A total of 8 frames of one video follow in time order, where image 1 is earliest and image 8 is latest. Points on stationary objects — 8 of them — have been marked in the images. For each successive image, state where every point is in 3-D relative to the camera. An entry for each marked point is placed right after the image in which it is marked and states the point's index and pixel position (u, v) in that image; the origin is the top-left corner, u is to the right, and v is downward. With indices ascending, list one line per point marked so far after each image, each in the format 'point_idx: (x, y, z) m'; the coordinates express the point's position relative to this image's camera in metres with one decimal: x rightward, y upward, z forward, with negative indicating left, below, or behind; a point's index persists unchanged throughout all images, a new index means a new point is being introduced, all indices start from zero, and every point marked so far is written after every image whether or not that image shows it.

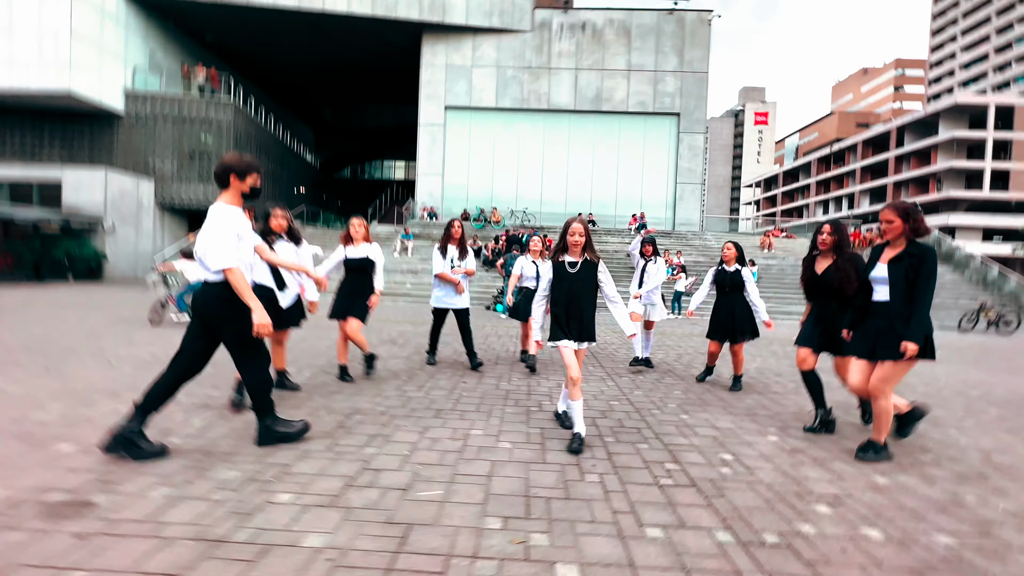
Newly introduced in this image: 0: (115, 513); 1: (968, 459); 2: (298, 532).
0: (-2.3, -1.3, +2.6) m
1: (+4.0, -1.5, +4.0) m
2: (-1.2, -1.3, +2.5) m
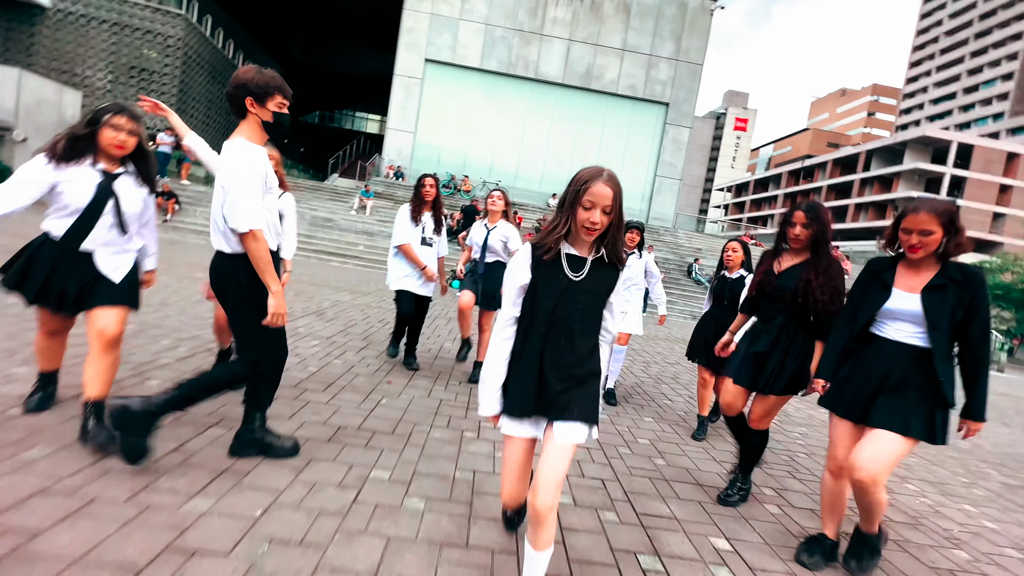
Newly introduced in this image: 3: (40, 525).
0: (-2.7, -1.0, +1.2) m
1: (+3.4, -1.9, +3.1) m
2: (-1.6, -1.2, +1.2) m
3: (-2.1, -1.1, +2.0) m
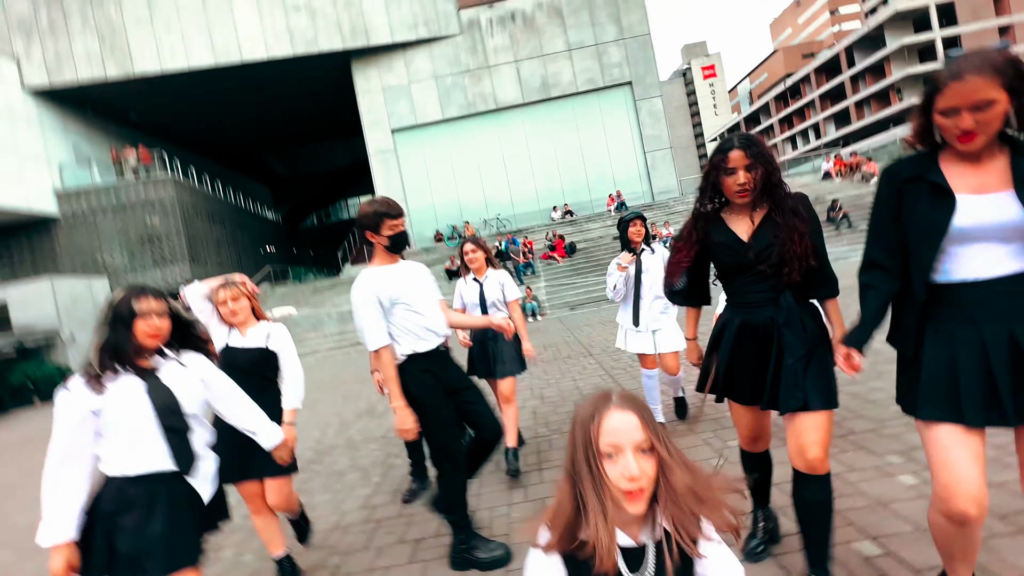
0: (-2.2, -2.2, +1.1) m
1: (+4.0, -0.9, +2.6) m
2: (-1.1, -2.0, +1.0) m
3: (-1.6, -2.0, +1.9) m
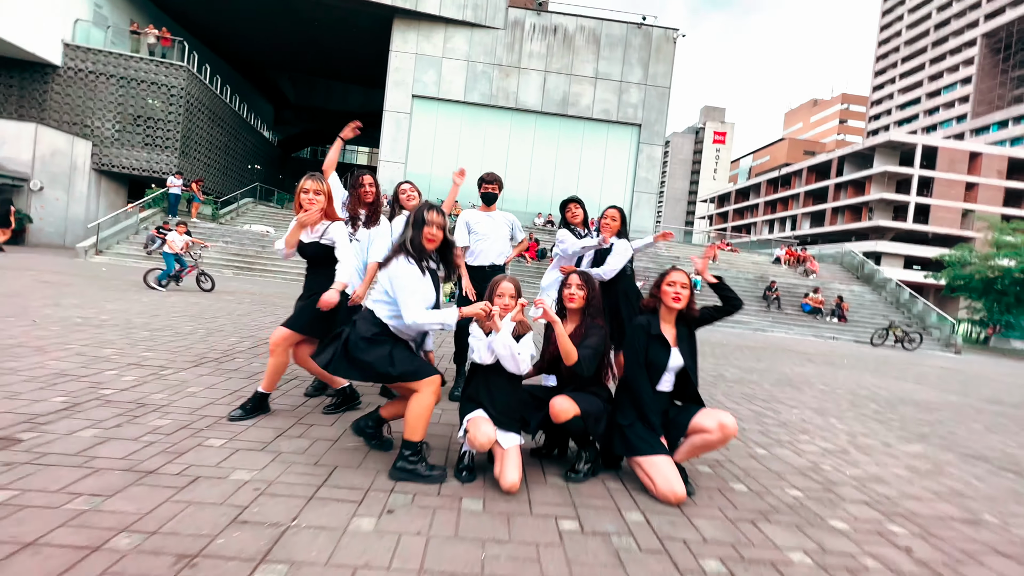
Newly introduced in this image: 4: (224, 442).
0: (-2.8, -0.9, +2.7) m
1: (+3.3, -1.6, +4.6) m
2: (-1.7, -1.1, +2.7) m
3: (-2.3, -1.0, +3.5) m
4: (-1.9, -1.0, +3.0) m
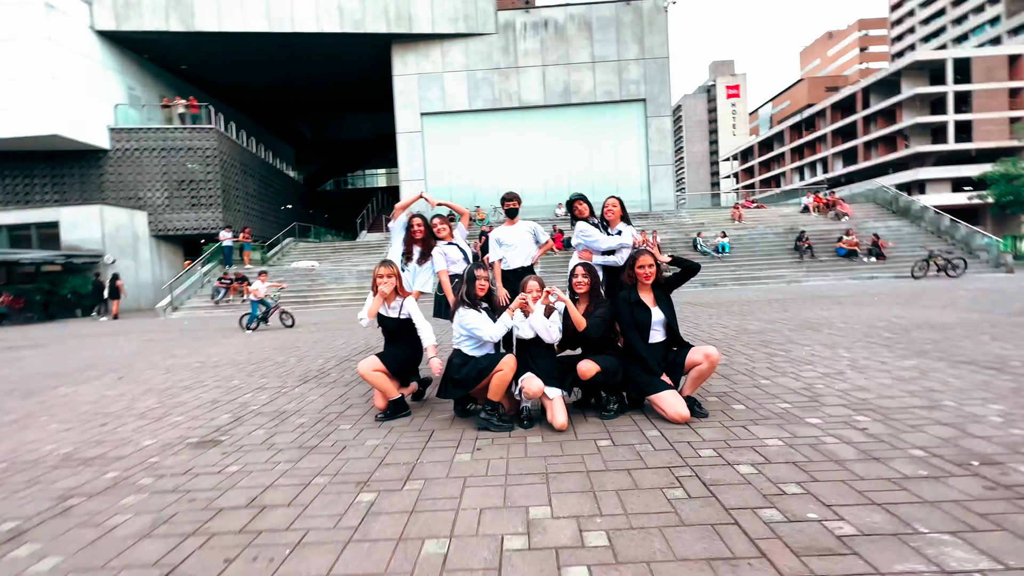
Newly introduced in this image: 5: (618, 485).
0: (-2.4, -1.3, +3.9) m
1: (+3.9, -0.9, +5.4) m
2: (-1.3, -1.3, +3.8) m
3: (-1.8, -1.3, +4.7) m
4: (-1.5, -1.3, +4.2) m
5: (+0.6, -1.2, +2.8) m
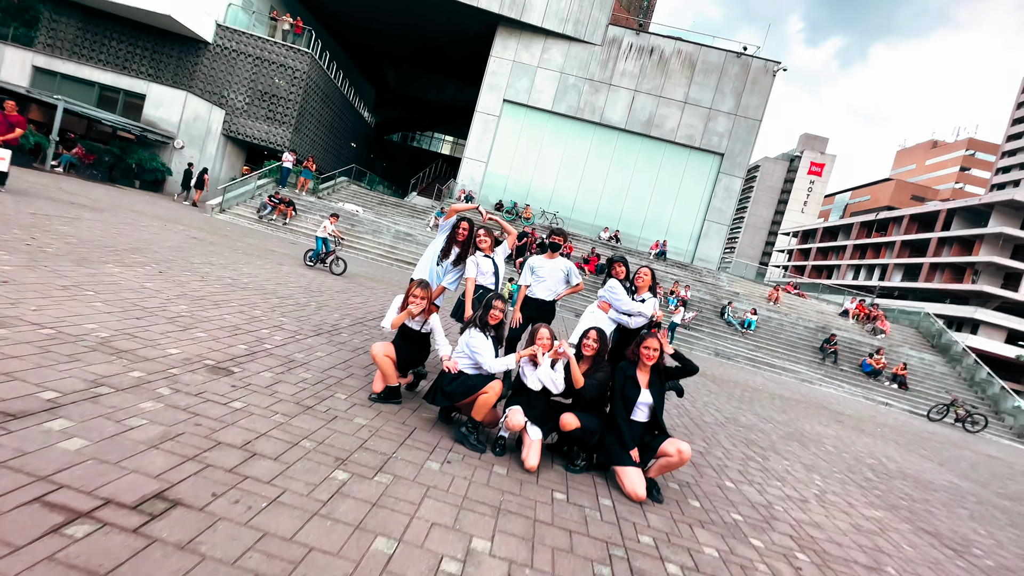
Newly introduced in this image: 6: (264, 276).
0: (-2.6, -0.9, +4.4) m
1: (+3.6, -2.5, +5.5) m
2: (-1.5, -1.2, +4.2) m
3: (-1.9, -1.0, +5.1) m
4: (-1.7, -1.1, +4.6) m
5: (+0.3, -1.7, +3.1) m
6: (-5.3, +0.2, +9.7) m
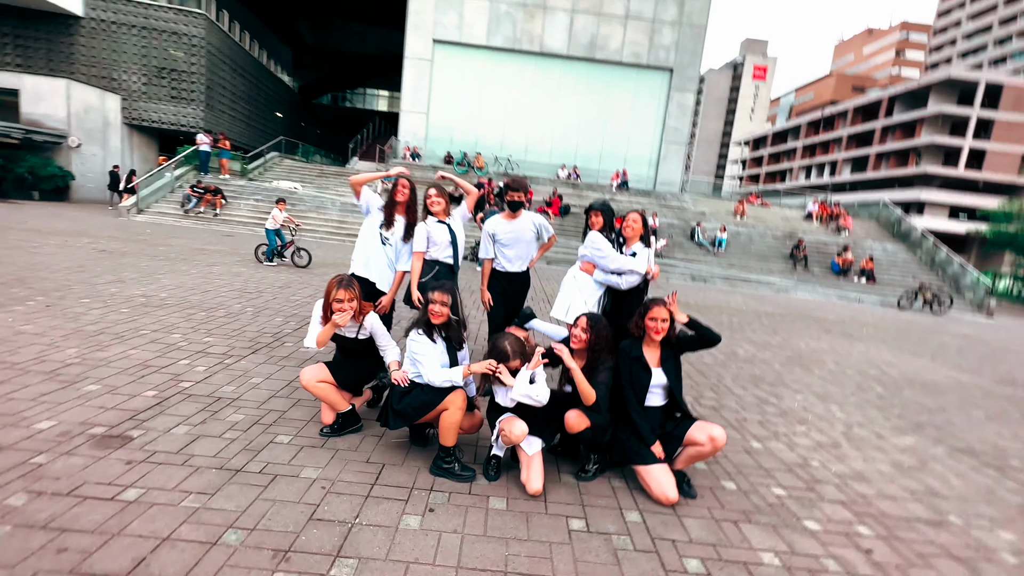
0: (-2.7, -1.2, +3.3) m
1: (+3.5, -1.6, +5.0) m
2: (-1.6, -1.3, +3.3) m
3: (-2.1, -1.1, +4.1) m
4: (-1.8, -1.2, +3.6) m
5: (+0.4, -1.7, +2.3) m
6: (-6.0, +0.1, +8.3) m
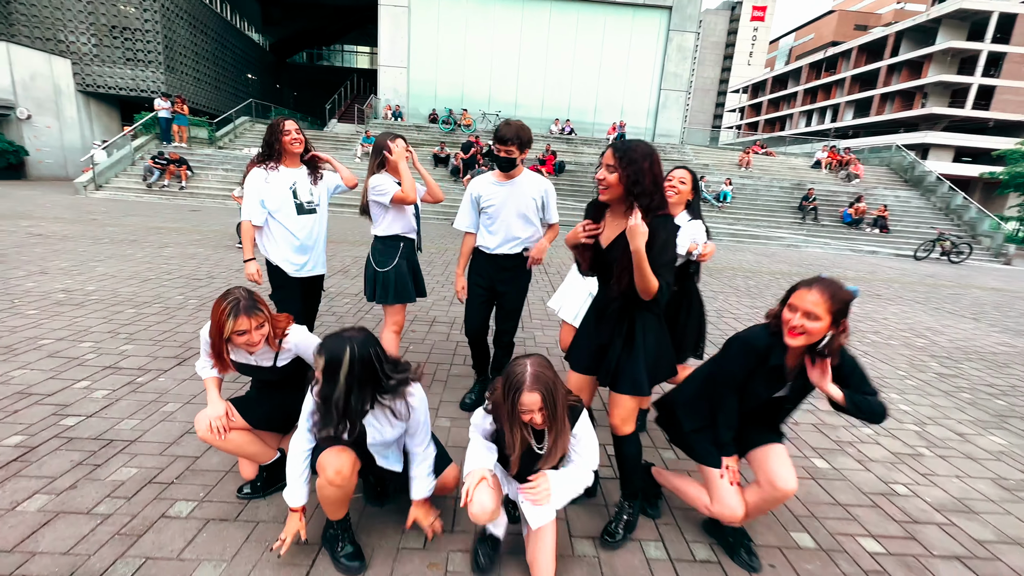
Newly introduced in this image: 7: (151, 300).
0: (-2.7, -1.3, +2.3) m
1: (+3.5, -1.3, +4.0) m
2: (-1.6, -1.4, +2.3) m
3: (-2.1, -1.1, +3.1) m
4: (-1.8, -1.2, +2.6) m
5: (+0.4, -1.7, +1.3) m
6: (-6.1, +0.2, +7.1) m
7: (-4.9, -0.2, +6.0) m
